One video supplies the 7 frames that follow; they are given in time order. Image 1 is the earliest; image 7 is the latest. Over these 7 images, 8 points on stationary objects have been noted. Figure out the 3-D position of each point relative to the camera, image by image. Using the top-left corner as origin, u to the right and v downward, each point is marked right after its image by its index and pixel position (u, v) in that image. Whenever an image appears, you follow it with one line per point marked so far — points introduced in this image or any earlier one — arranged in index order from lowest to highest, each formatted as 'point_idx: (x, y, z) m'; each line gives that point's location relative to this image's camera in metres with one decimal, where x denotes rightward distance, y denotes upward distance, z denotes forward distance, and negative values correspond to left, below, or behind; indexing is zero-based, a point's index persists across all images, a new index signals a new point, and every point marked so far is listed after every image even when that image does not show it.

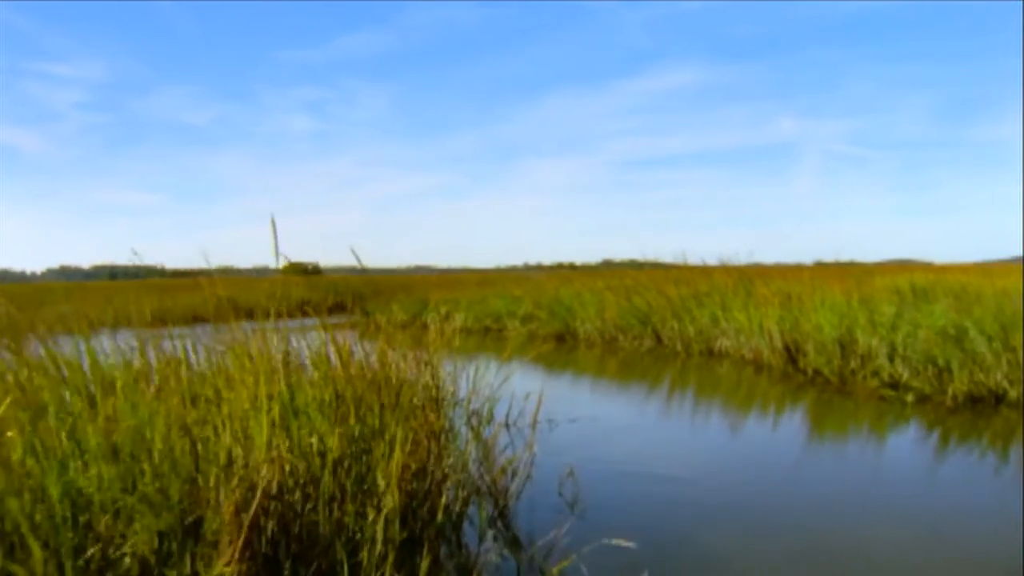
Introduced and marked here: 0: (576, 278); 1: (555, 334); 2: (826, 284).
0: (+0.7, +0.1, +10.1) m
1: (+0.4, -0.5, +8.7) m
2: (+2.3, 0.0, +6.4) m
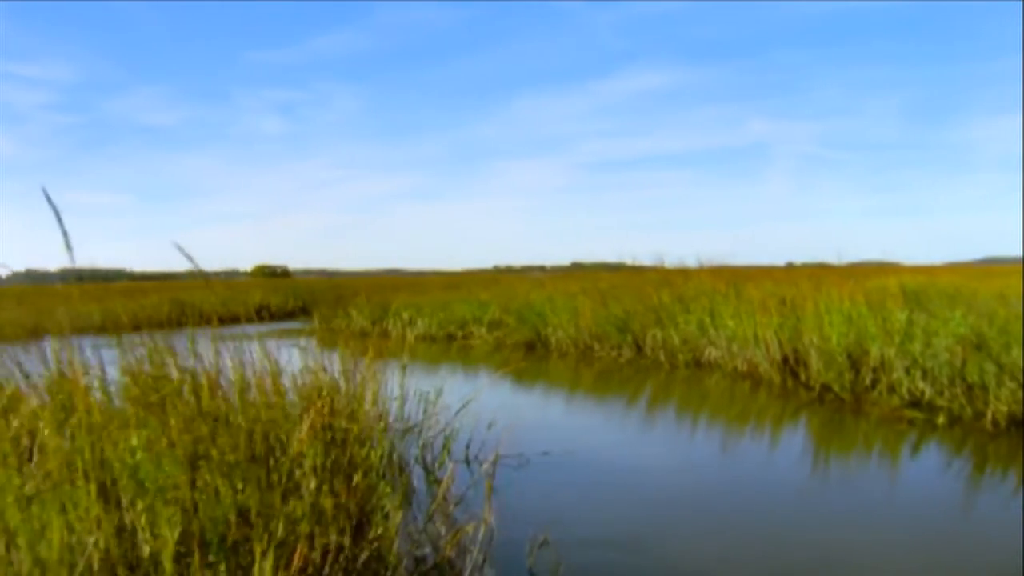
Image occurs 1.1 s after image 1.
0: (+0.4, +0.1, +9.4) m
1: (+0.1, -0.5, +8.0) m
2: (+2.1, 0.0, +5.8) m
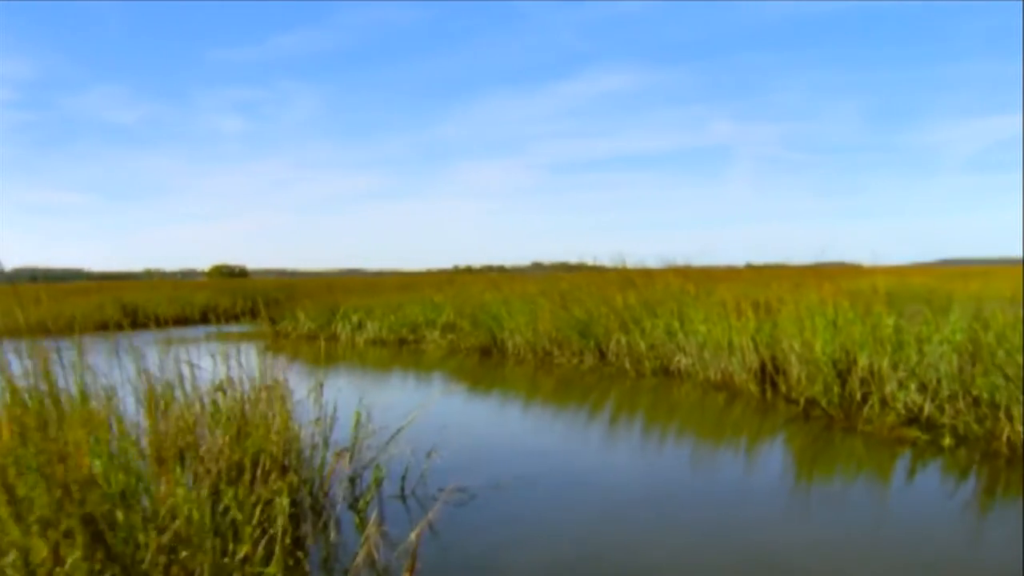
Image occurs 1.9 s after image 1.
0: (-0.1, 0.0, +8.9) m
1: (-0.3, -0.5, +7.5) m
2: (+1.8, 0.0, +5.4) m
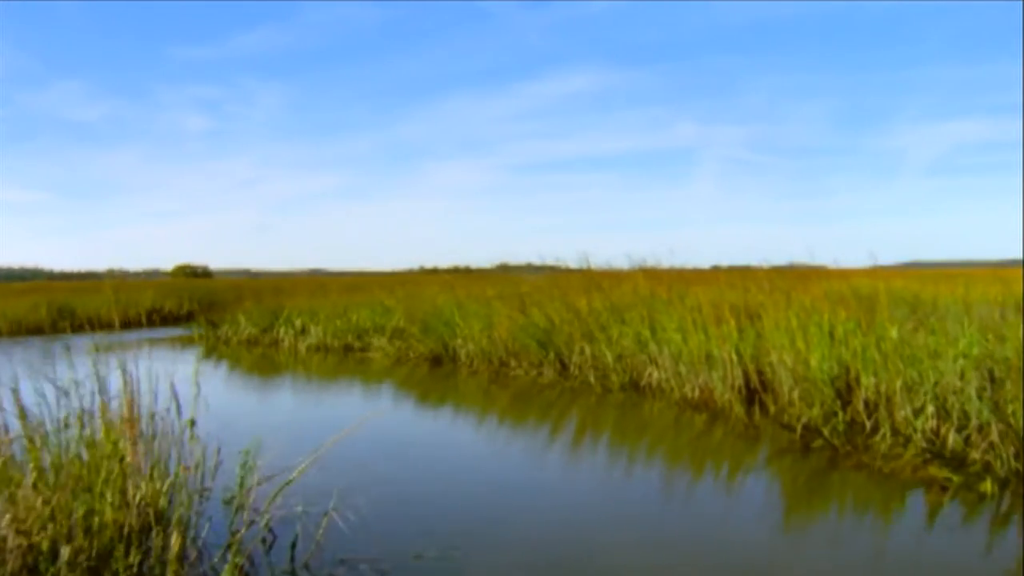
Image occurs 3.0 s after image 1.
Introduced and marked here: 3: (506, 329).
0: (-0.5, 0.0, +8.2) m
1: (-0.6, -0.5, +6.8) m
2: (+1.5, 0.0, +4.7) m
3: (0.0, -0.3, +6.1) m
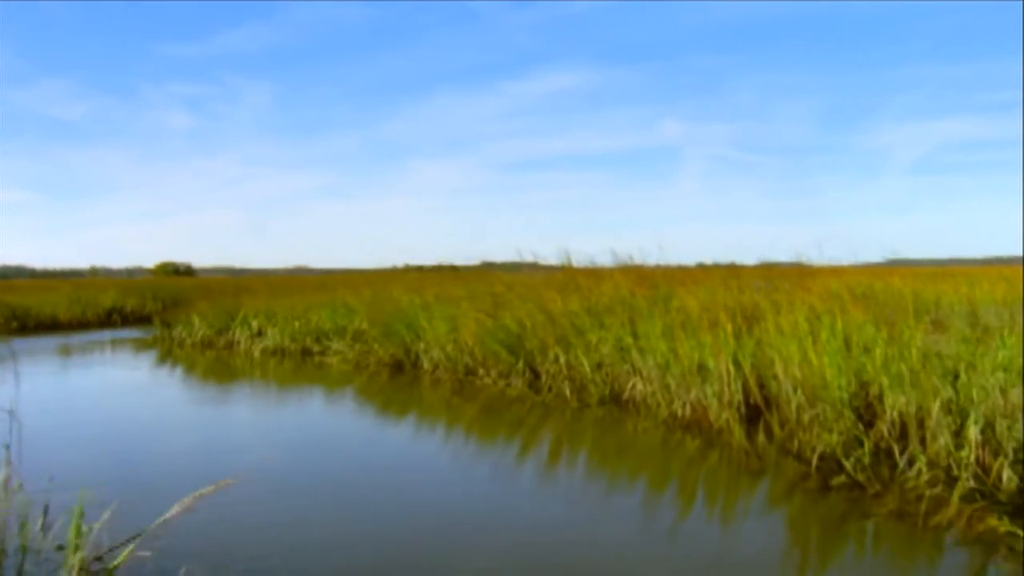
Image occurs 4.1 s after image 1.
0: (-0.7, 0.0, +7.6) m
1: (-0.8, -0.5, +6.2) m
2: (+1.3, 0.0, +4.2) m
3: (-0.2, -0.3, +5.5) m
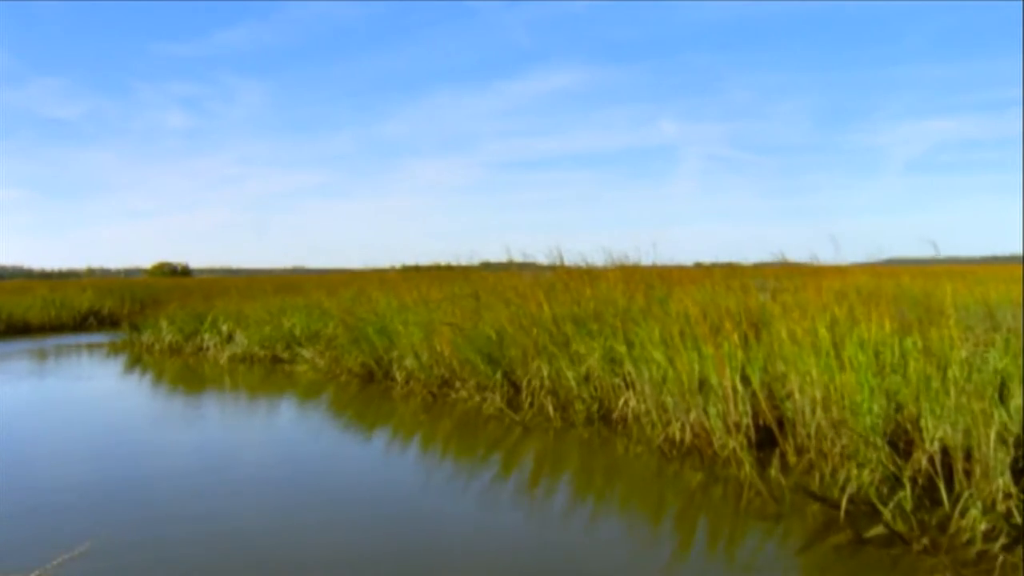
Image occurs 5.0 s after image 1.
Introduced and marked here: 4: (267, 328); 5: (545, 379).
0: (-0.8, 0.0, +7.1) m
1: (-0.9, -0.5, +5.7) m
2: (+1.2, 0.0, +3.7) m
3: (-0.3, -0.3, +5.0) m
4: (-2.0, -0.3, +7.2) m
5: (+0.2, -0.4, +4.2) m
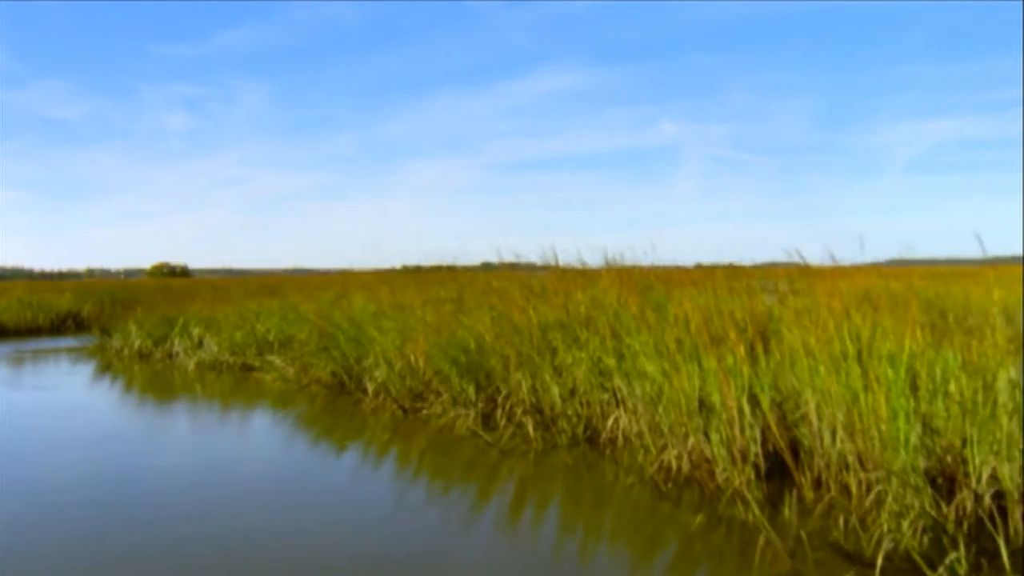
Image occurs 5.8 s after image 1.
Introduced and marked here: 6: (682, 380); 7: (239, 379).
0: (-0.9, 0.0, +6.7) m
1: (-1.0, -0.5, +5.2) m
2: (+1.1, 0.0, +3.2) m
3: (-0.4, -0.3, +4.5) m
4: (-2.1, -0.3, +6.8) m
5: (+0.1, -0.4, +3.8) m
6: (+0.6, -0.3, +3.0) m
7: (-1.9, -0.6, +6.2) m
